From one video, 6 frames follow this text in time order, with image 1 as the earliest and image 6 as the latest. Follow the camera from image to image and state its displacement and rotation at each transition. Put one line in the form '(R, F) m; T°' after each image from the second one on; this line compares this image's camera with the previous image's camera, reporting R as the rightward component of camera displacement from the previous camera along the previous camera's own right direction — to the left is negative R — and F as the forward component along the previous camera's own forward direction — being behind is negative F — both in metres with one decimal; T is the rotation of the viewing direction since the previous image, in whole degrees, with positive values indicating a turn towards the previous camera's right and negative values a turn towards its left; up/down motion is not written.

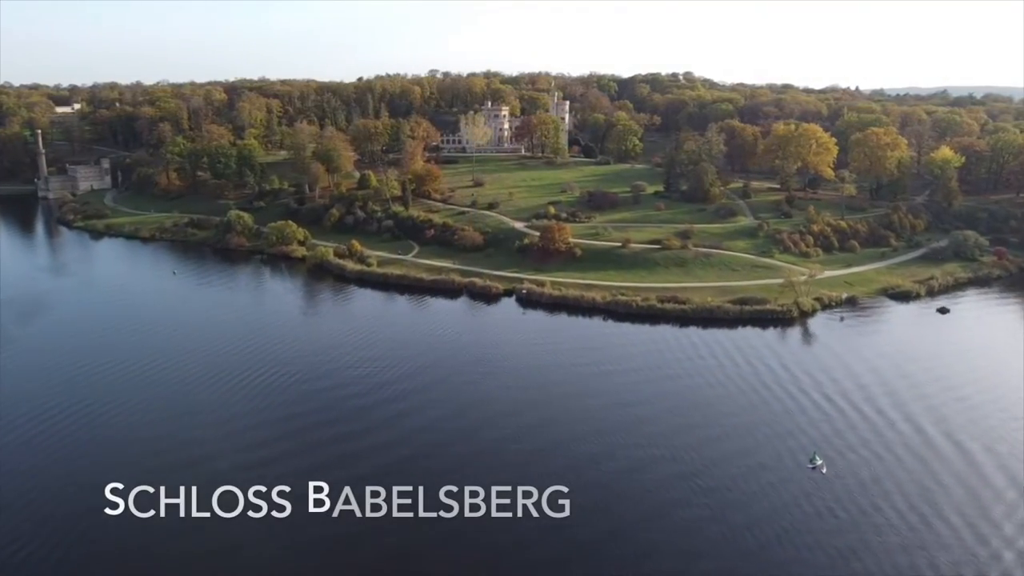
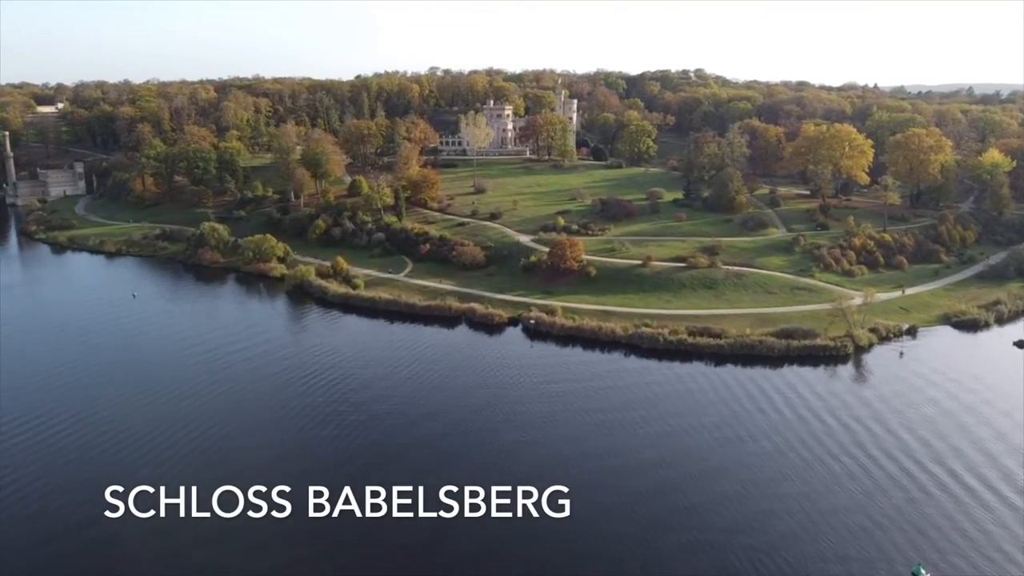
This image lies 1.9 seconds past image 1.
(-0.2, +7.4) m; 0°
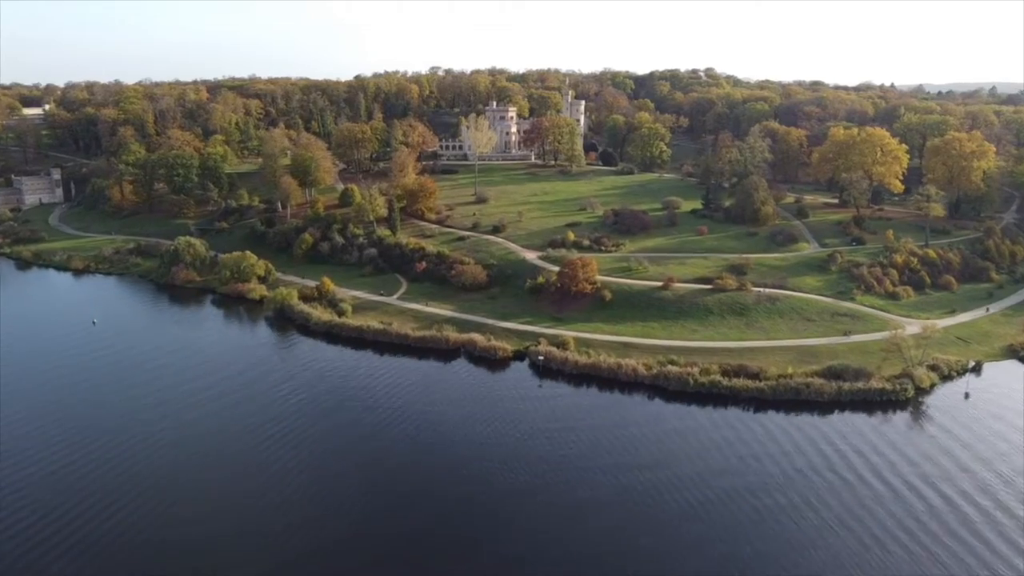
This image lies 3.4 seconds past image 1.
(-0.1, +5.9) m; 0°
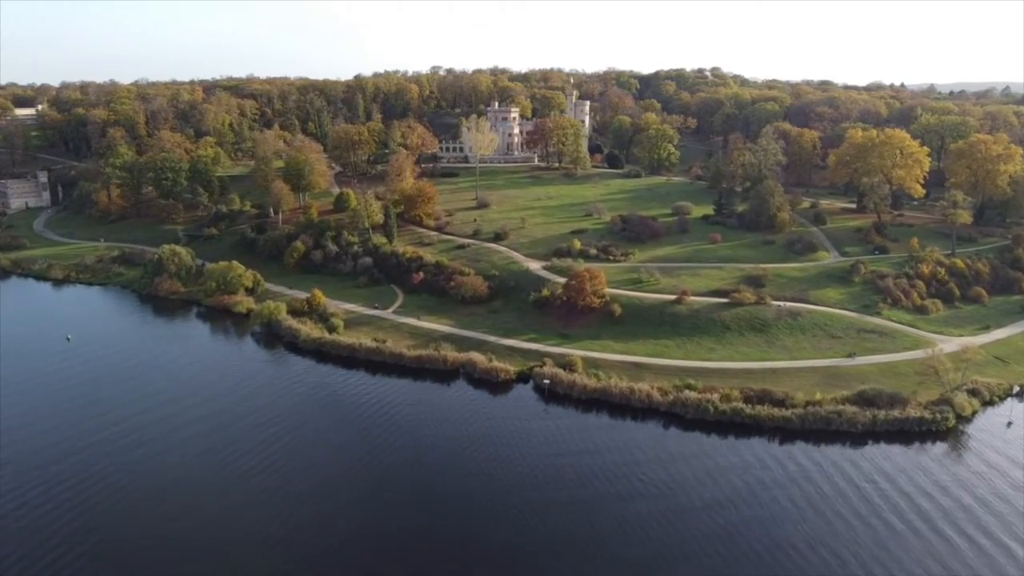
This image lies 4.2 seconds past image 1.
(-0.1, +3.2) m; 0°
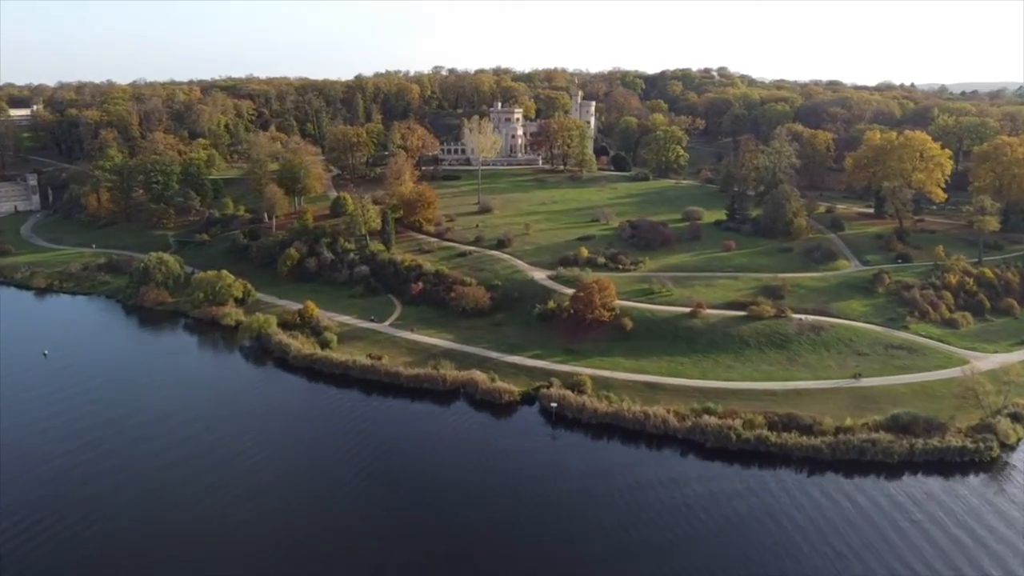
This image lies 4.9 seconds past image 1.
(-0.1, +2.7) m; 0°
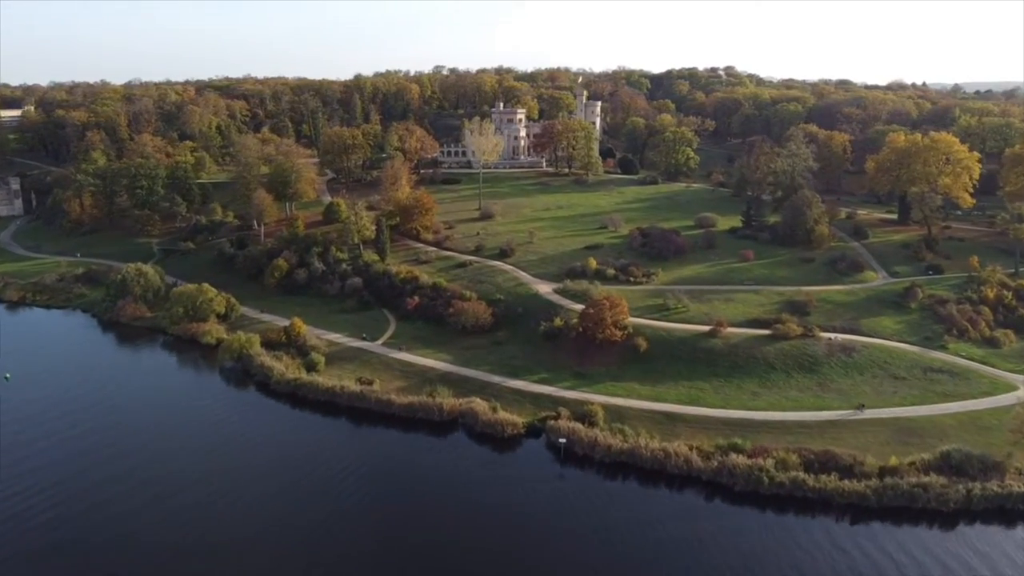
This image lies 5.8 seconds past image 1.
(-0.1, +3.6) m; 0°
